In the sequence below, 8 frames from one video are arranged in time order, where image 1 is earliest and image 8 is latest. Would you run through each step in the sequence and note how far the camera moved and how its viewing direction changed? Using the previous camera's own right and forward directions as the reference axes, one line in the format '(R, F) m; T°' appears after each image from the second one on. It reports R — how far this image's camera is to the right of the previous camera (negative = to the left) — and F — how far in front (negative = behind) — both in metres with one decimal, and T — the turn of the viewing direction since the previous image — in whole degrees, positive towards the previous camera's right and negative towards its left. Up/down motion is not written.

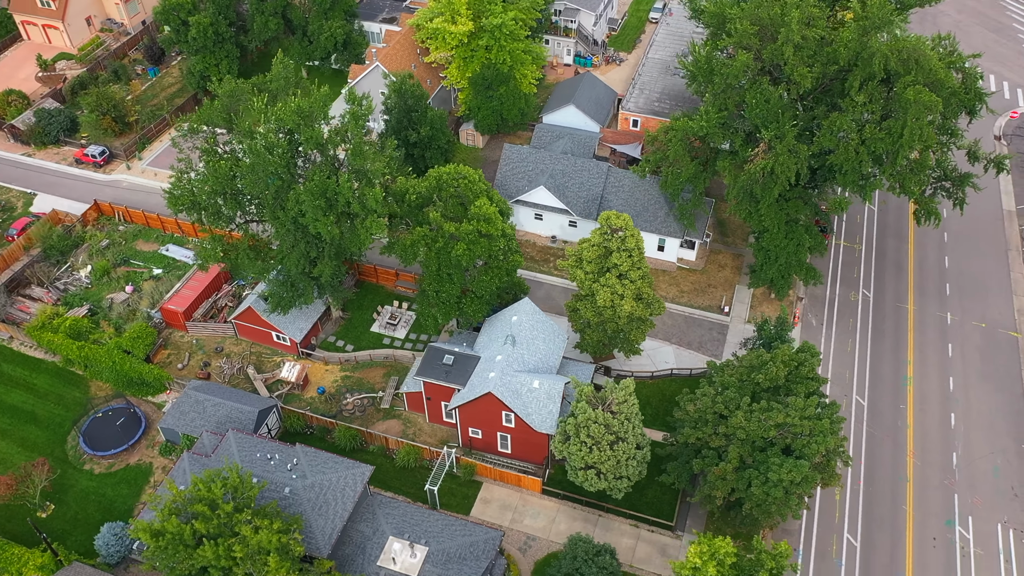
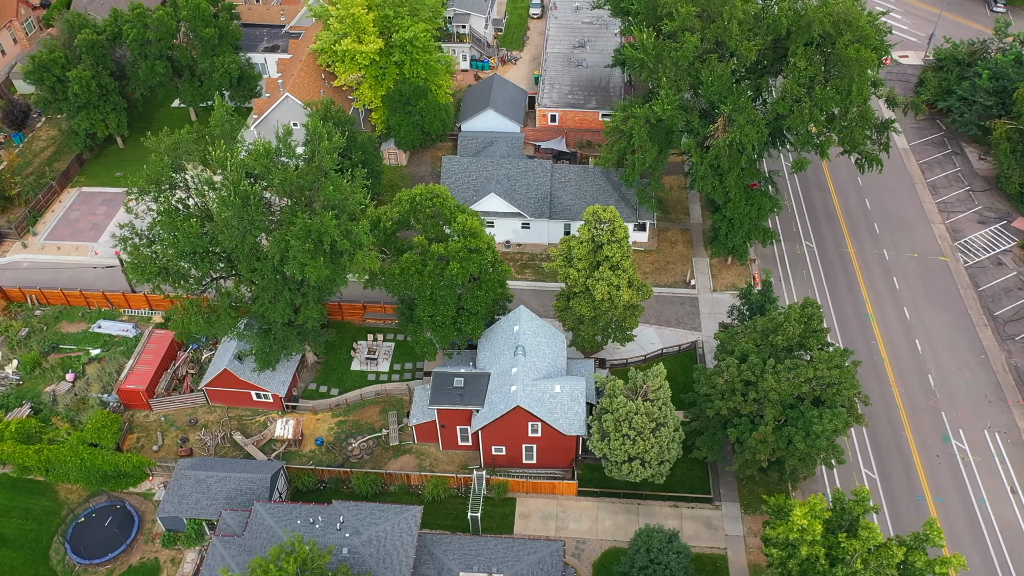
(-7.5, +1.2) m; +10°
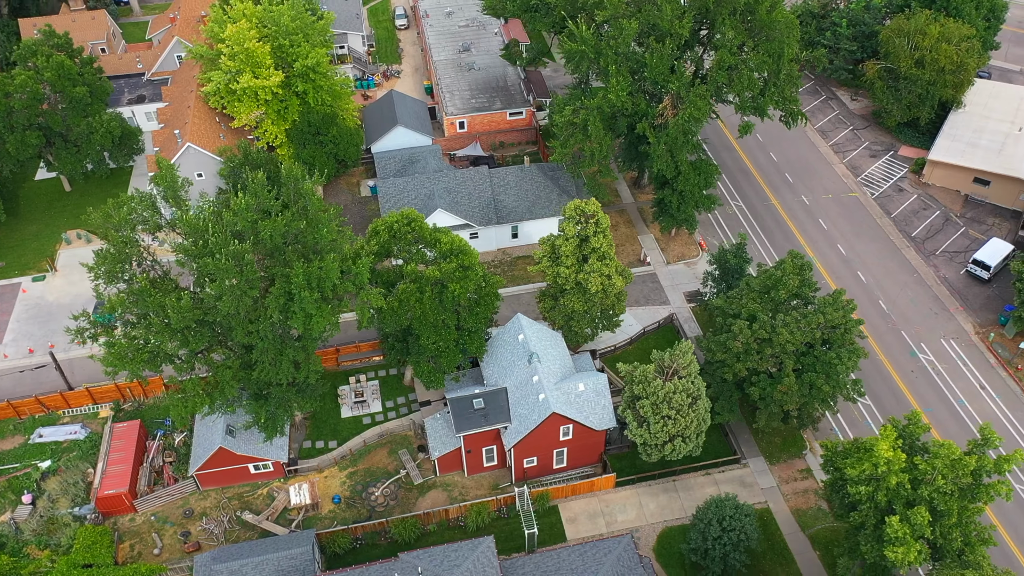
(-8.3, +1.5) m; +11°
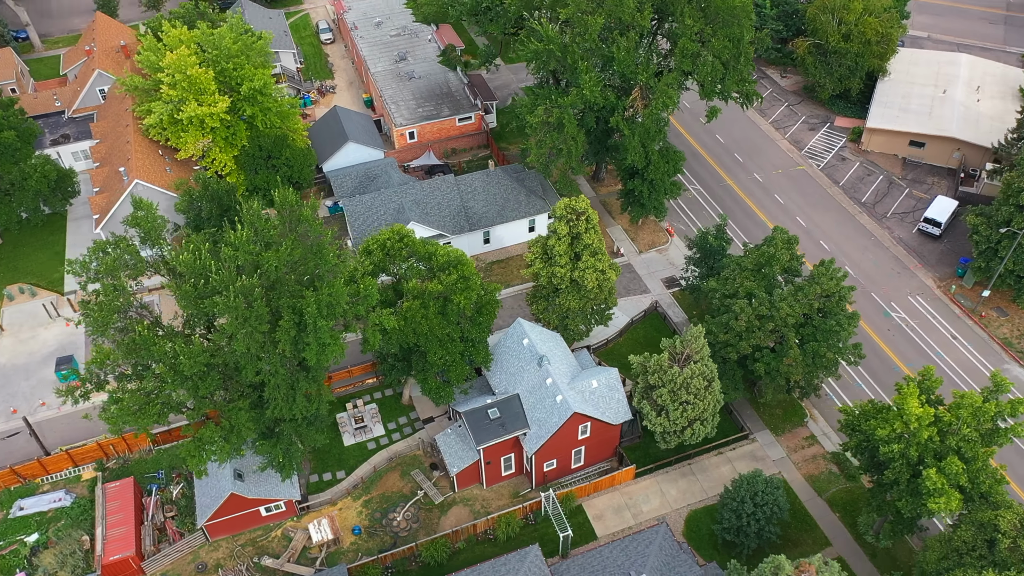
(-4.7, +0.6) m; +6°
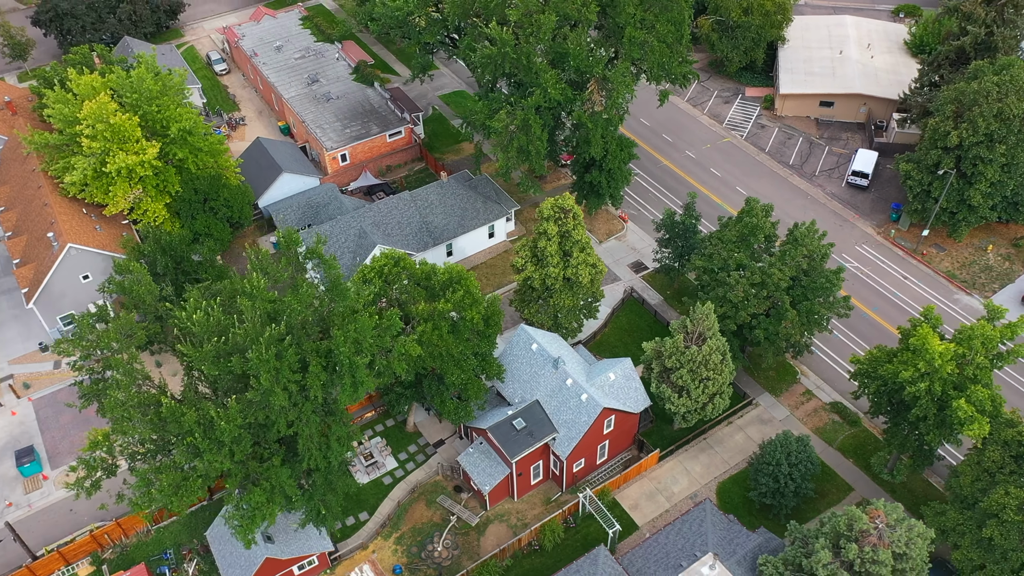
(-6.5, +1.1) m; +9°
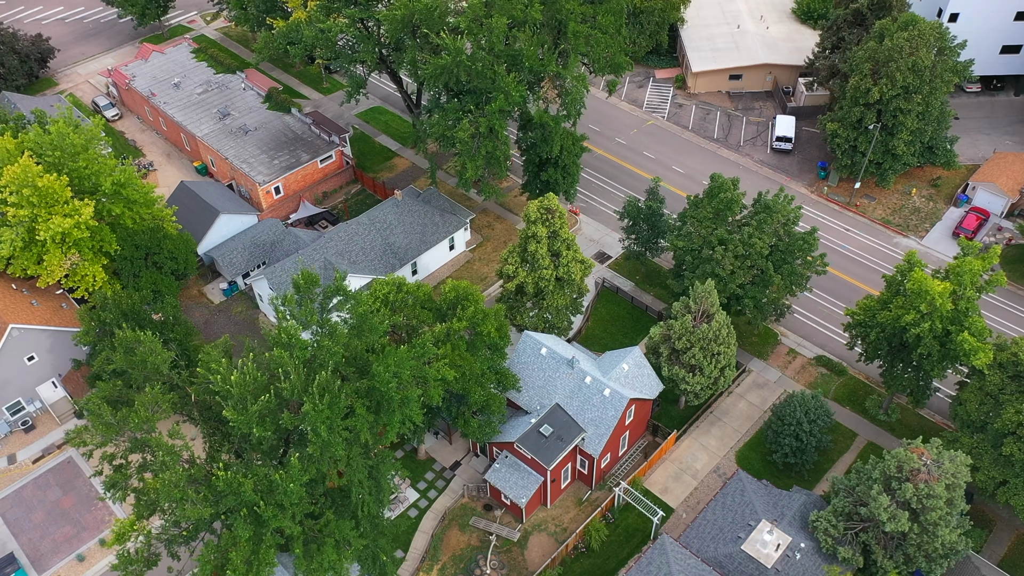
(-6.5, +1.1) m; +9°
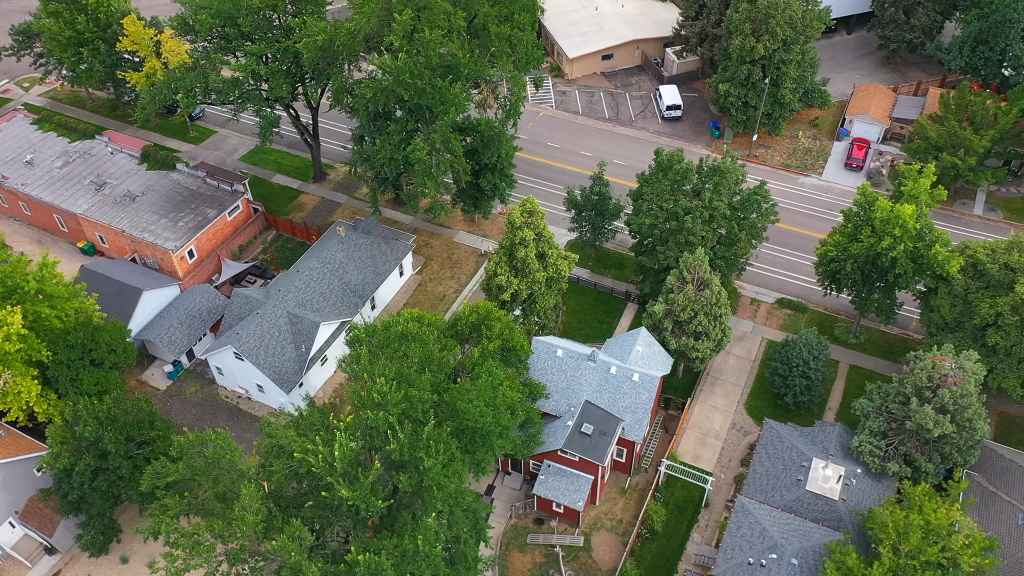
(-9.2, +1.8) m; +13°
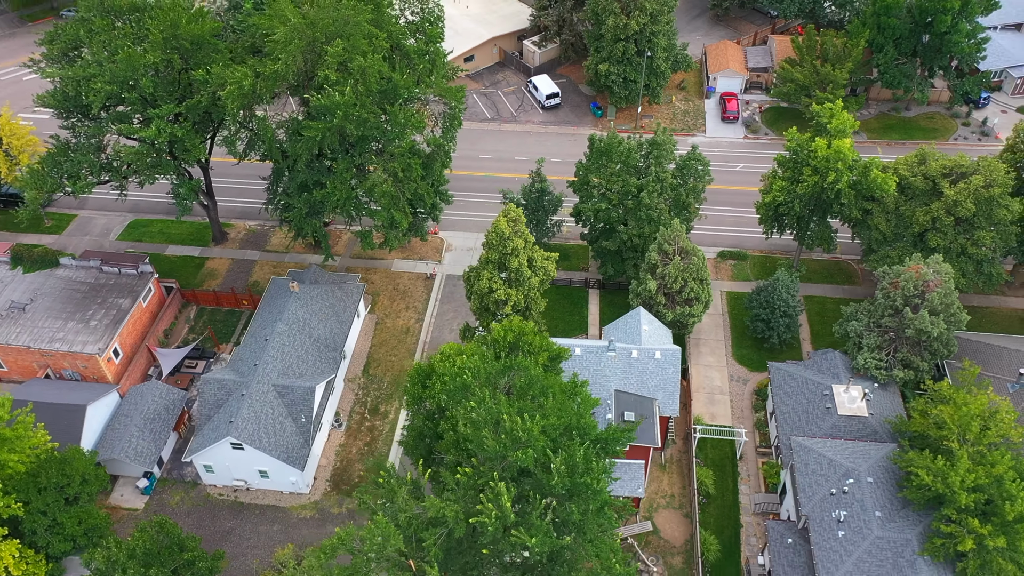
(-10.0, +2.0) m; +14°
